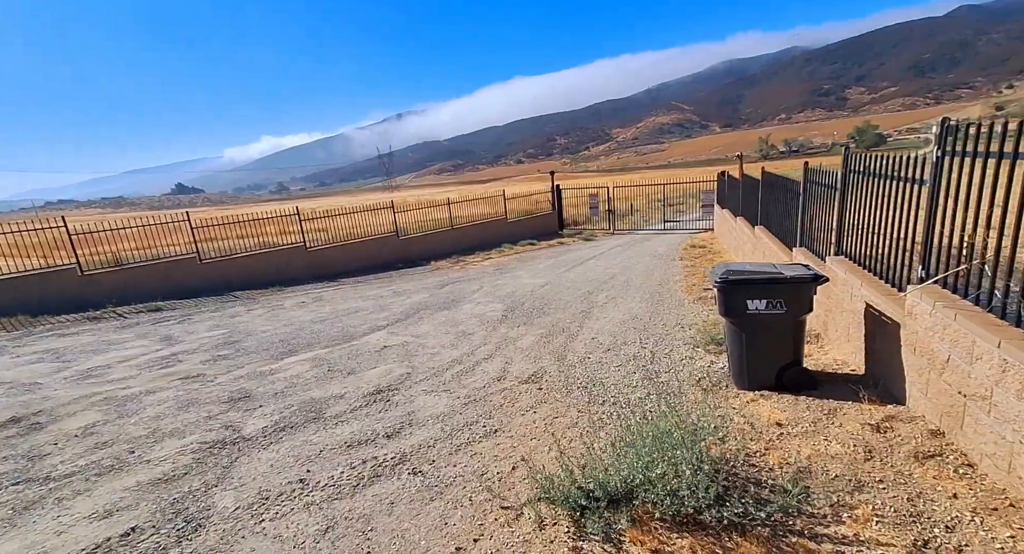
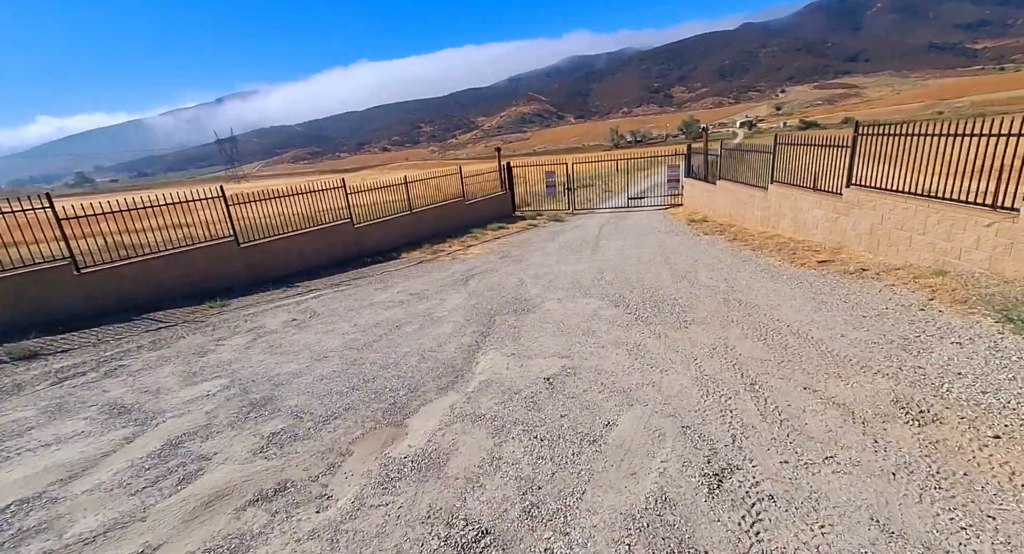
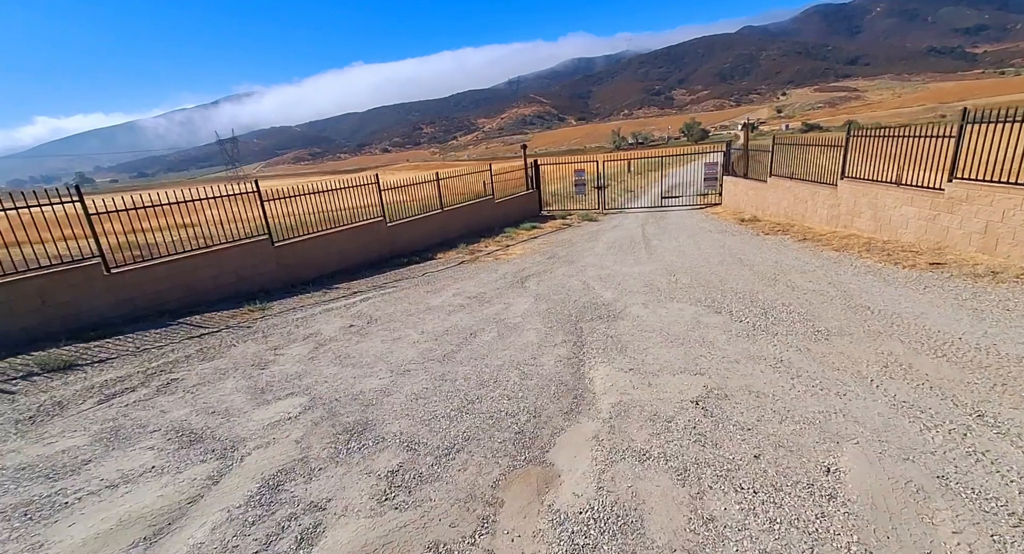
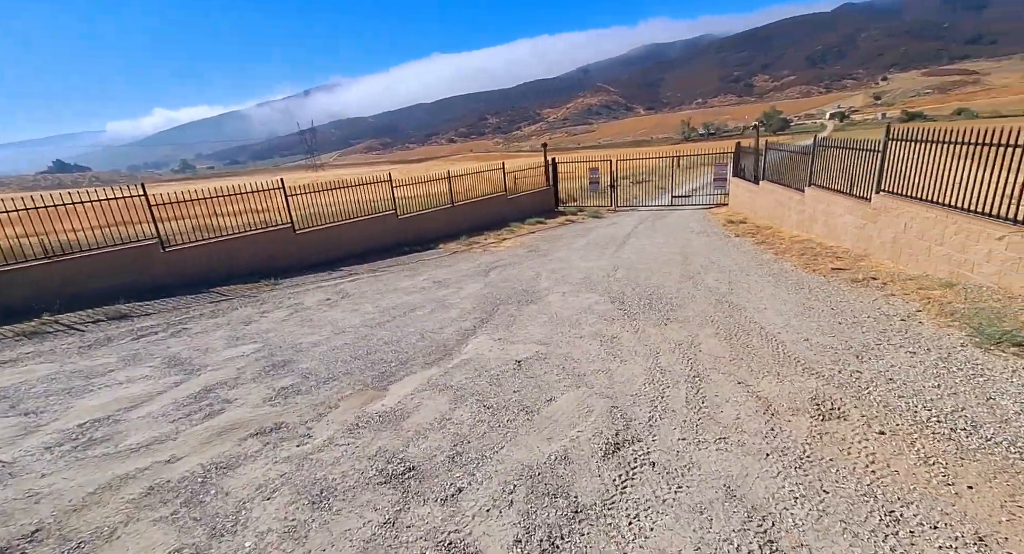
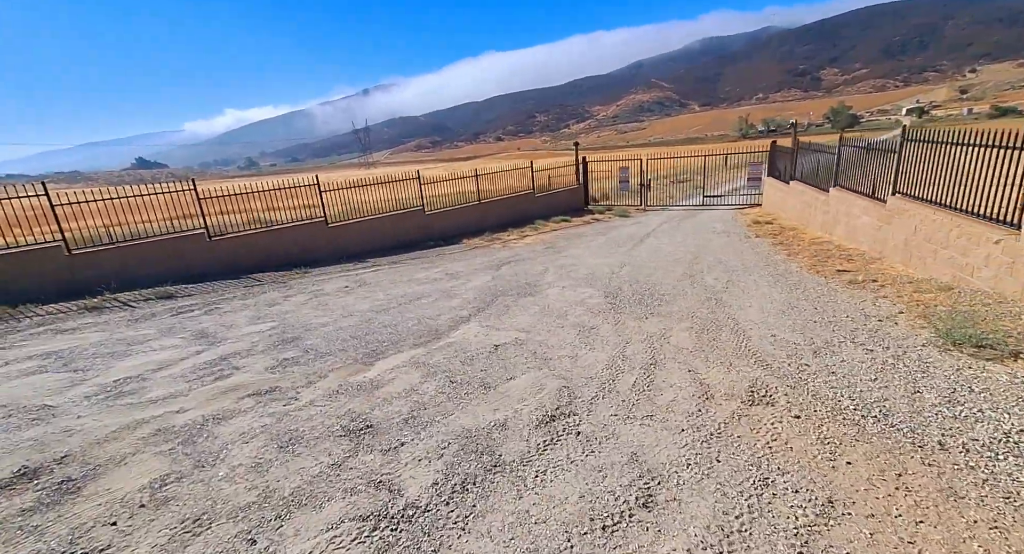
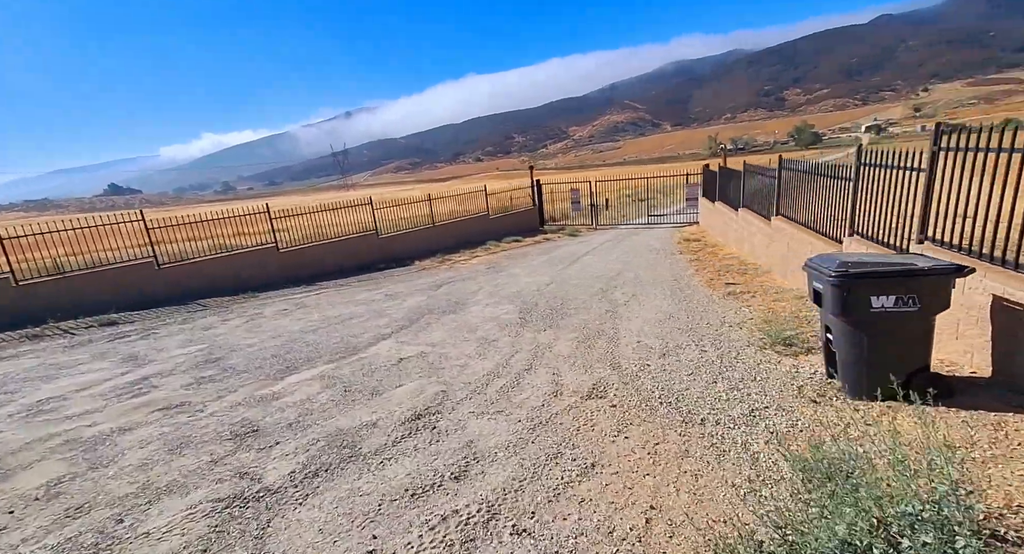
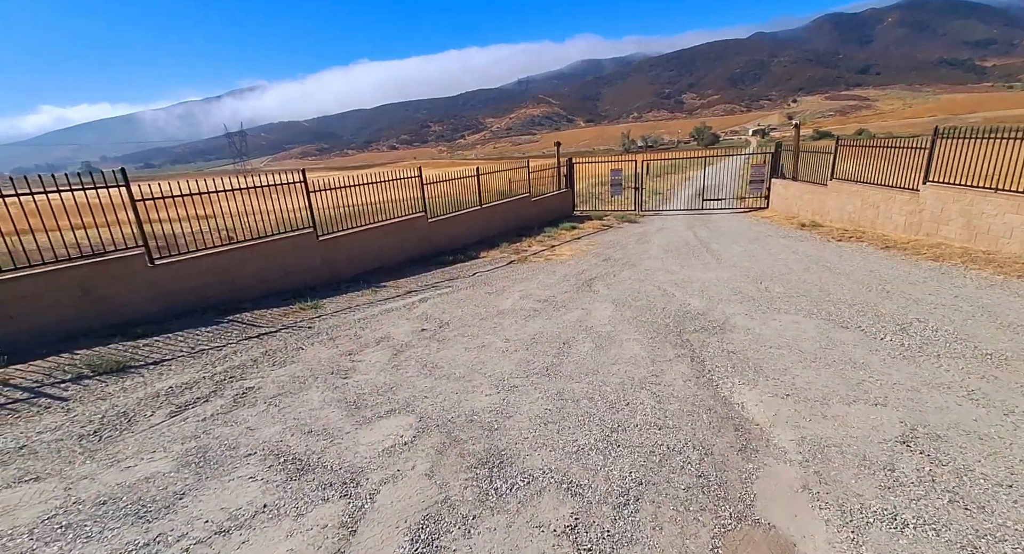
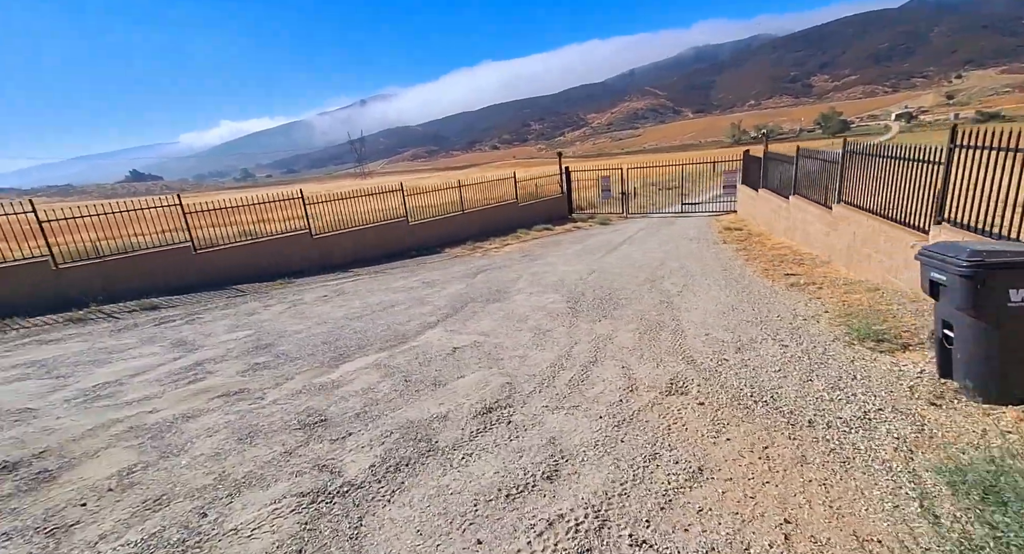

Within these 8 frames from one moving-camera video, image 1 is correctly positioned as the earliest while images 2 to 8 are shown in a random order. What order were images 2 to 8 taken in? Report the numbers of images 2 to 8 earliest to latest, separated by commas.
6, 8, 5, 4, 2, 3, 7
